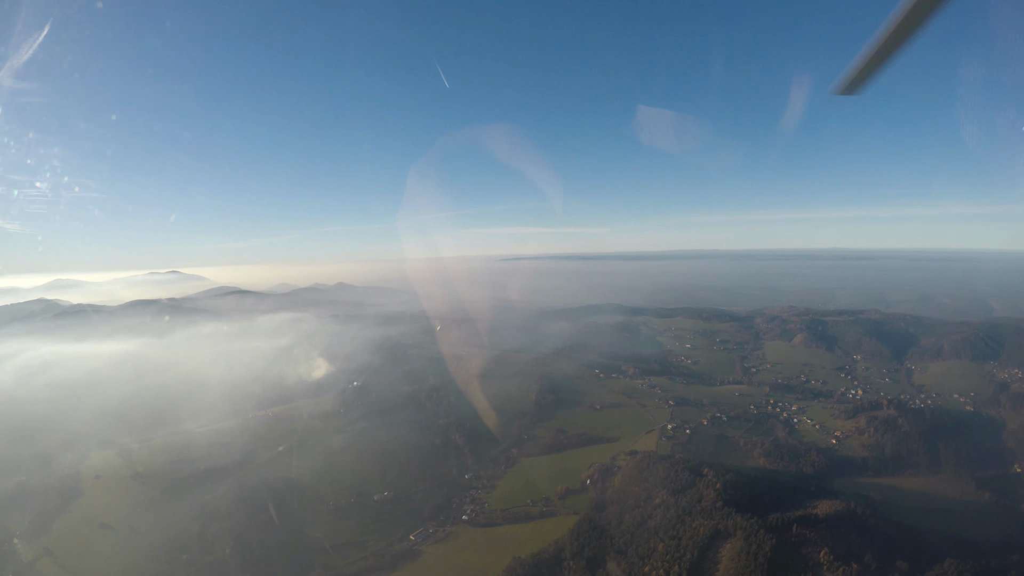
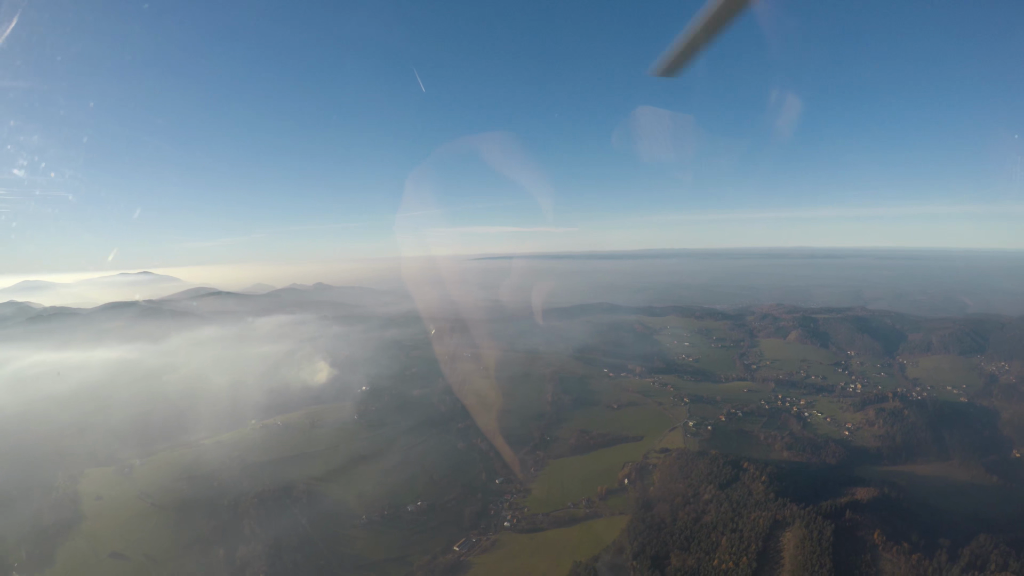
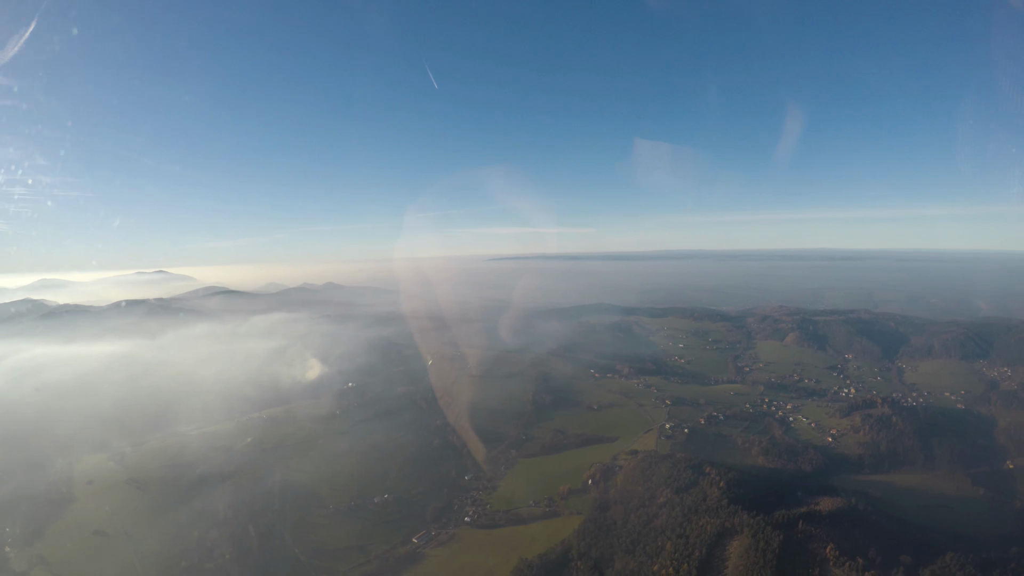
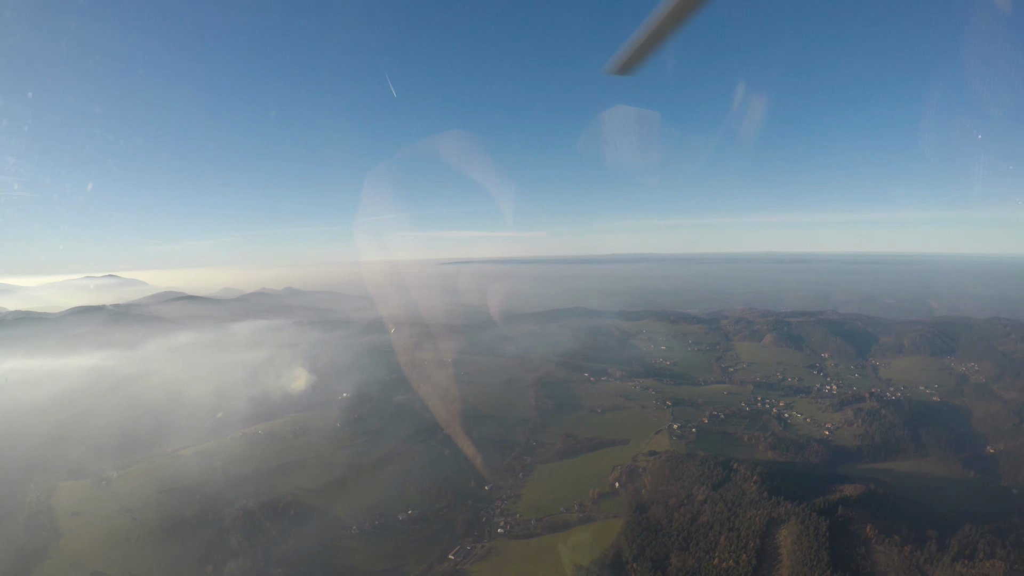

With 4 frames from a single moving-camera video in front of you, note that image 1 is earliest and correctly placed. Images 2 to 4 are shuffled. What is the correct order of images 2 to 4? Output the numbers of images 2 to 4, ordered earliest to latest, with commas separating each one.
3, 2, 4
